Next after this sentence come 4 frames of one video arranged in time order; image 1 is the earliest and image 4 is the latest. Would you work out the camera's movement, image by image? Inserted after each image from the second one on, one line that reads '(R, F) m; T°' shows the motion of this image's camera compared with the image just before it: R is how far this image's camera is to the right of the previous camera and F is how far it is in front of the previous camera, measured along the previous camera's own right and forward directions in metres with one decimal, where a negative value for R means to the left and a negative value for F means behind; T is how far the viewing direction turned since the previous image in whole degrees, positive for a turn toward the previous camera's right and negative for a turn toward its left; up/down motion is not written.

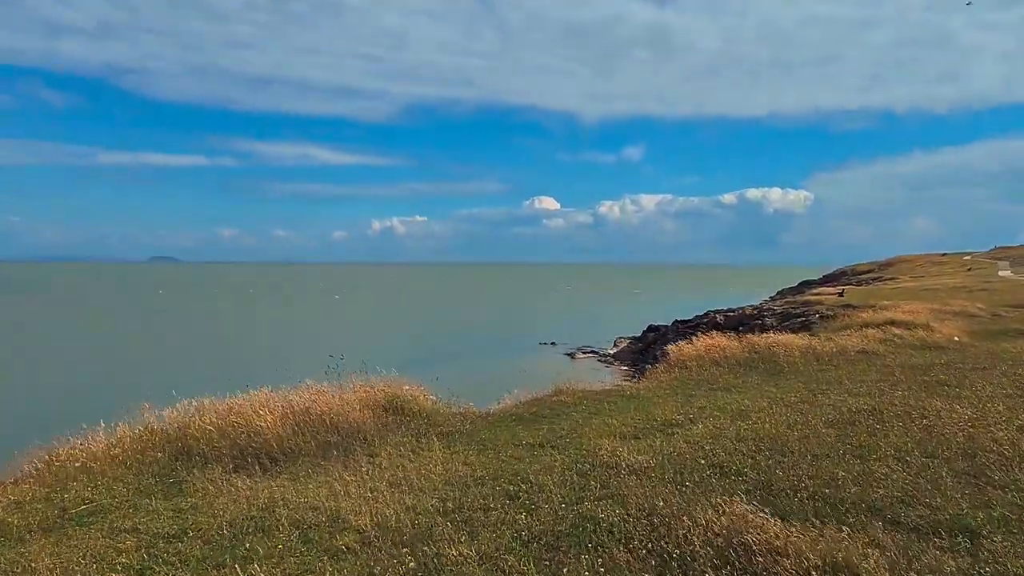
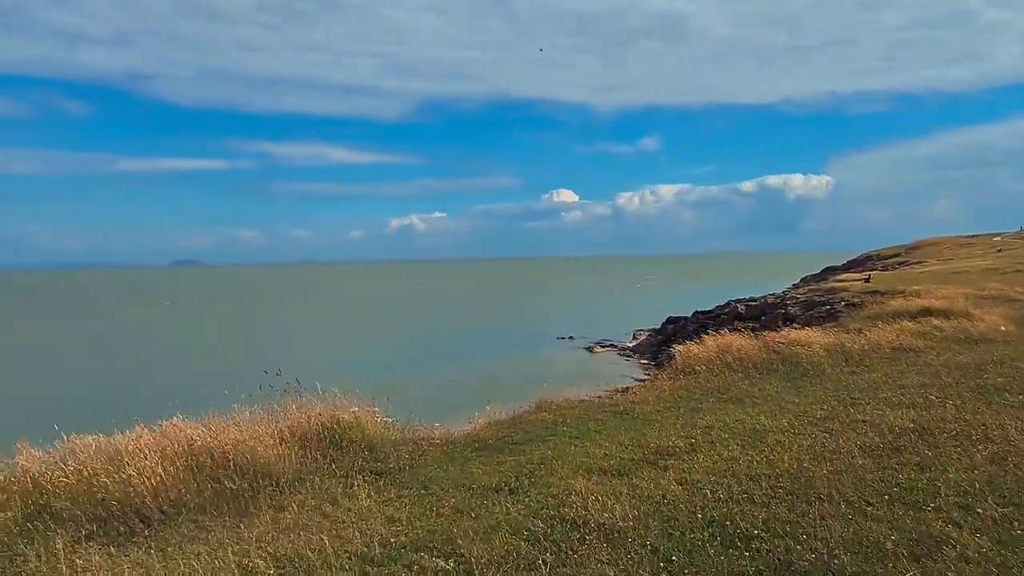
(+1.0, +2.4) m; -2°
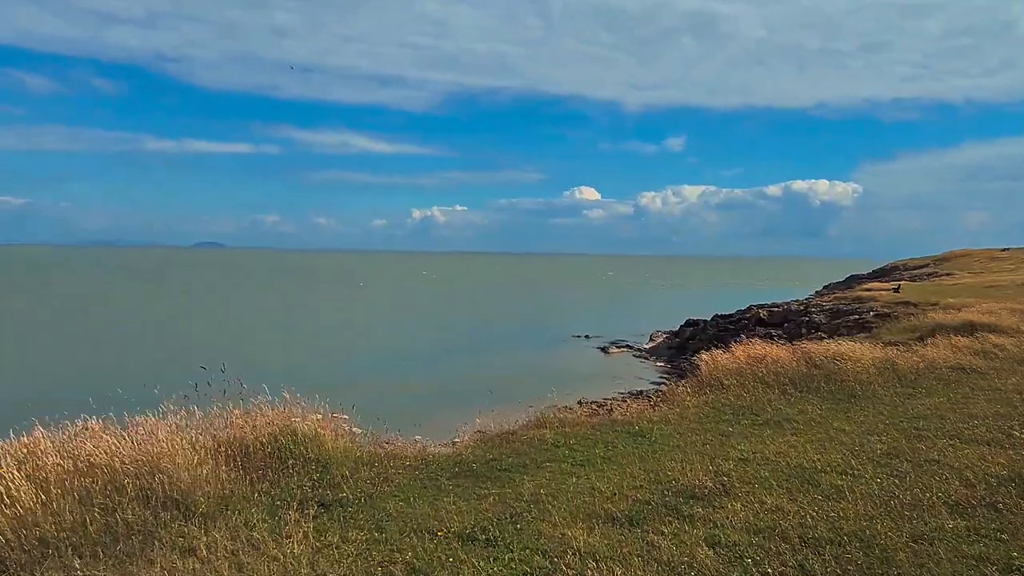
(+0.3, +2.1) m; -2°
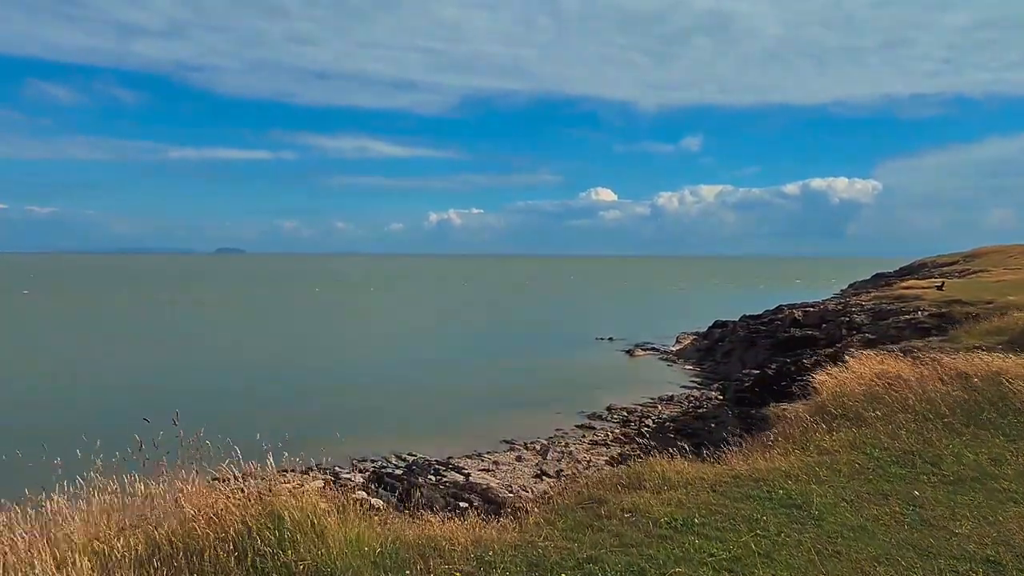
(-0.8, +3.4) m; -1°
